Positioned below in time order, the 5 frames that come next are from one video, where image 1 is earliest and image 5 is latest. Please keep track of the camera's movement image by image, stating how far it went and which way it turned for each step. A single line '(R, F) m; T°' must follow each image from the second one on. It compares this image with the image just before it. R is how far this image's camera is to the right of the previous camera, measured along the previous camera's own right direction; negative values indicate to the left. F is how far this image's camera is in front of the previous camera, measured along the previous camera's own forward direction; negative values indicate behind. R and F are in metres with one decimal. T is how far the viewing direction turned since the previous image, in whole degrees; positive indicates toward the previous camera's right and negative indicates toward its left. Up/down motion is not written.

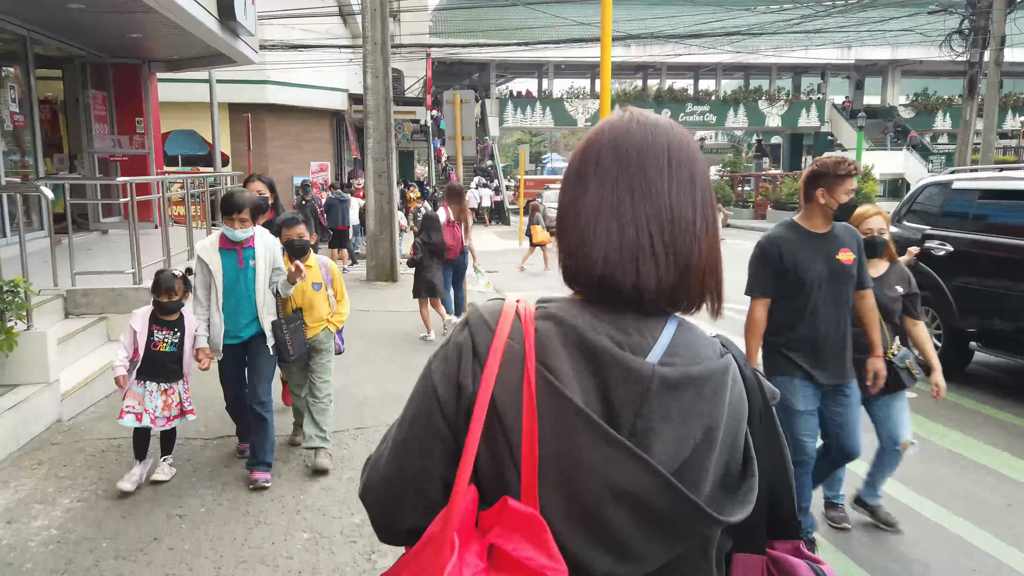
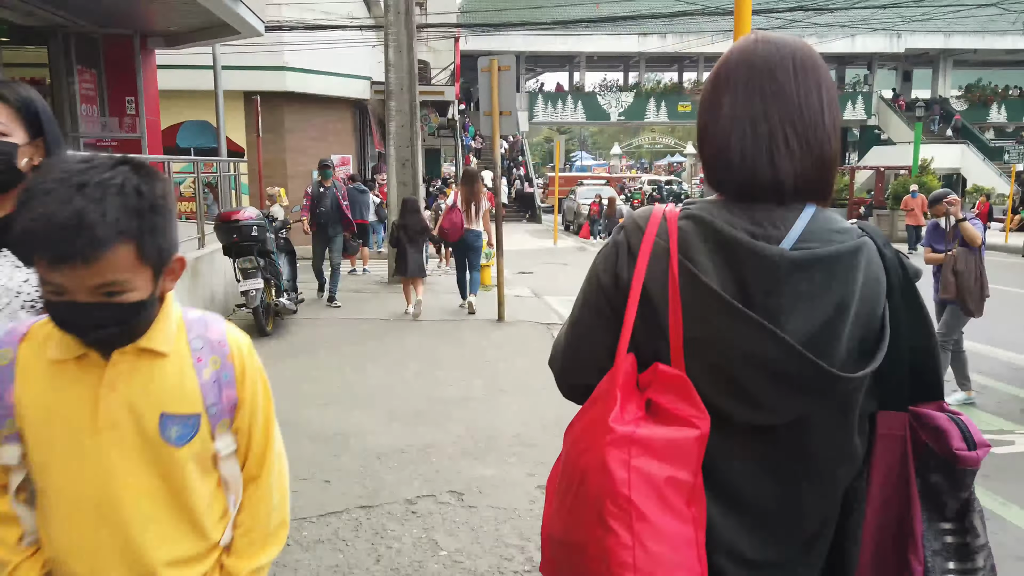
(-0.2, +1.6) m; -2°
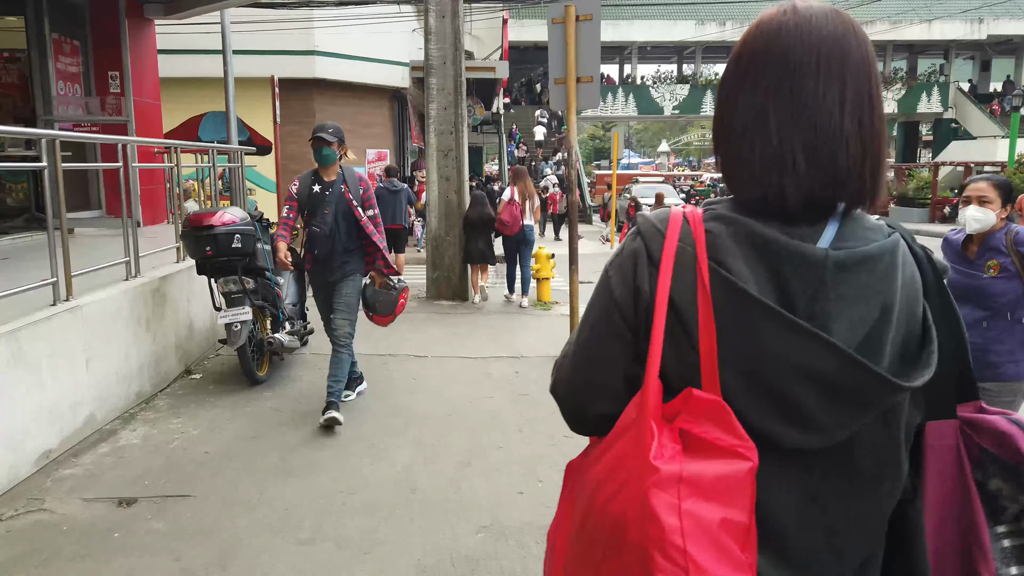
(-0.3, +2.1) m; -3°
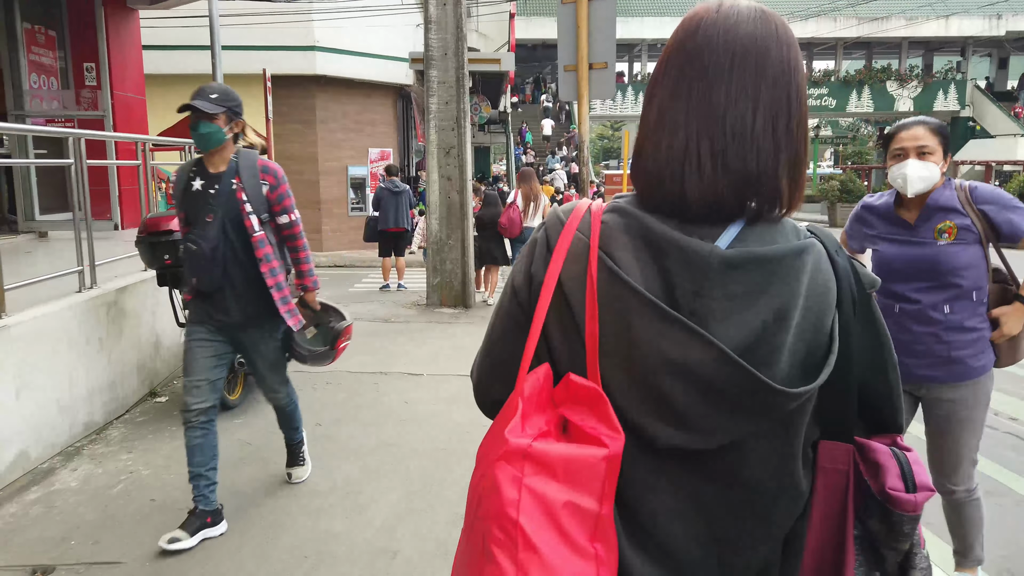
(0.0, +0.6) m; -1°
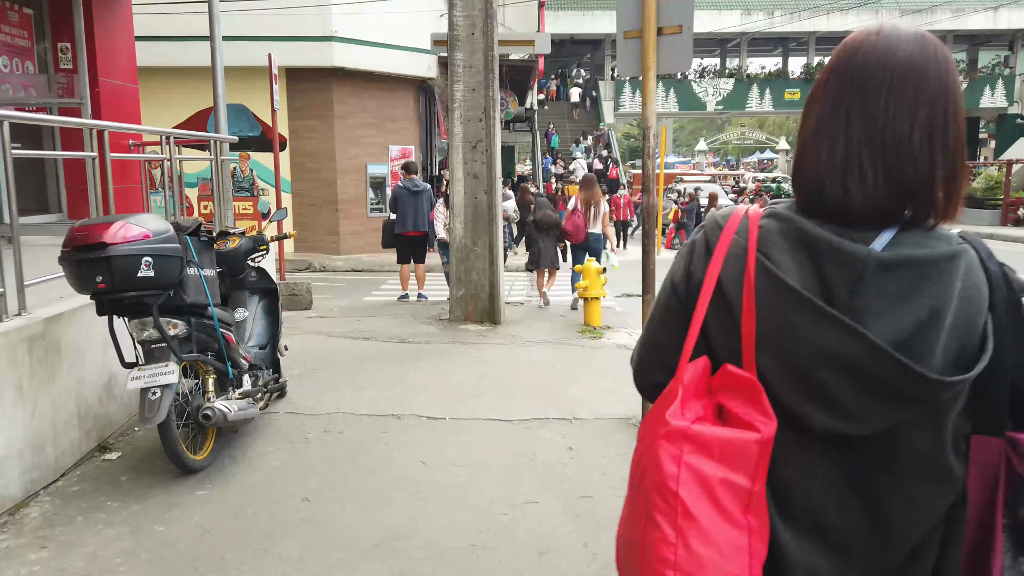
(-0.1, +1.1) m; -2°
